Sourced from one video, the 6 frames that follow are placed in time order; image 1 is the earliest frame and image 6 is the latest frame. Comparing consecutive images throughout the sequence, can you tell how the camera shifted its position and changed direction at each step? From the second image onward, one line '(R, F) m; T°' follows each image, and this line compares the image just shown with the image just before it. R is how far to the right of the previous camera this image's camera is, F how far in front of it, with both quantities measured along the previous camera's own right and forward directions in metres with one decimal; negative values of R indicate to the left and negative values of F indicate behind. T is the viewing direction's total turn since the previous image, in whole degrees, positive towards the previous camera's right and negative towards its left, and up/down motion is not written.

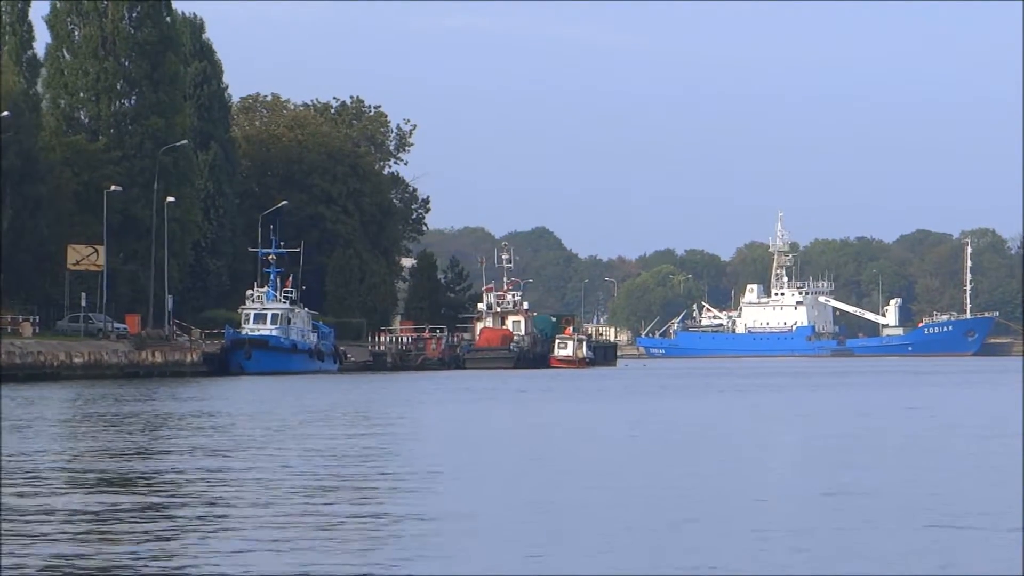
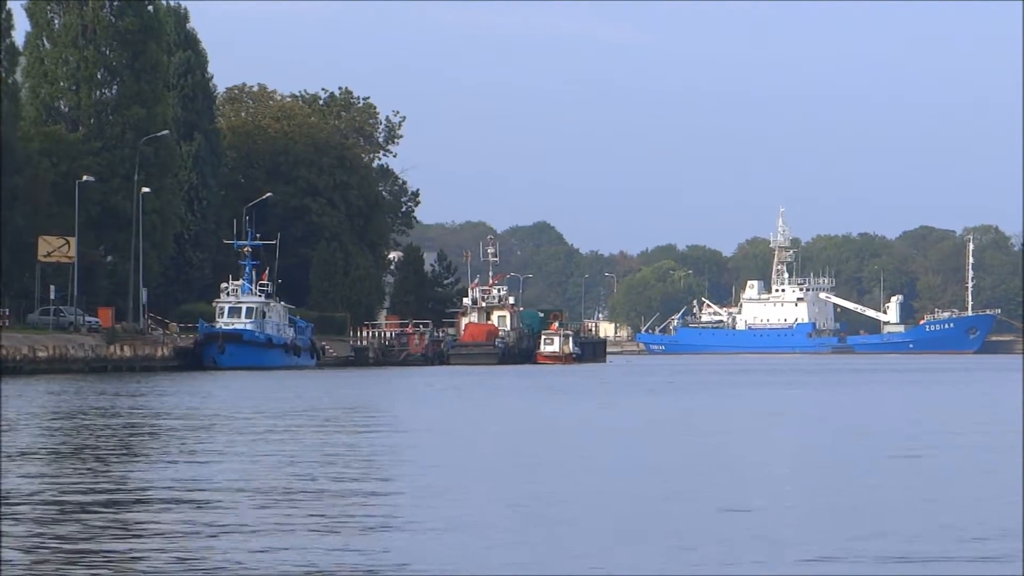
(+0.7, +1.0) m; 0°
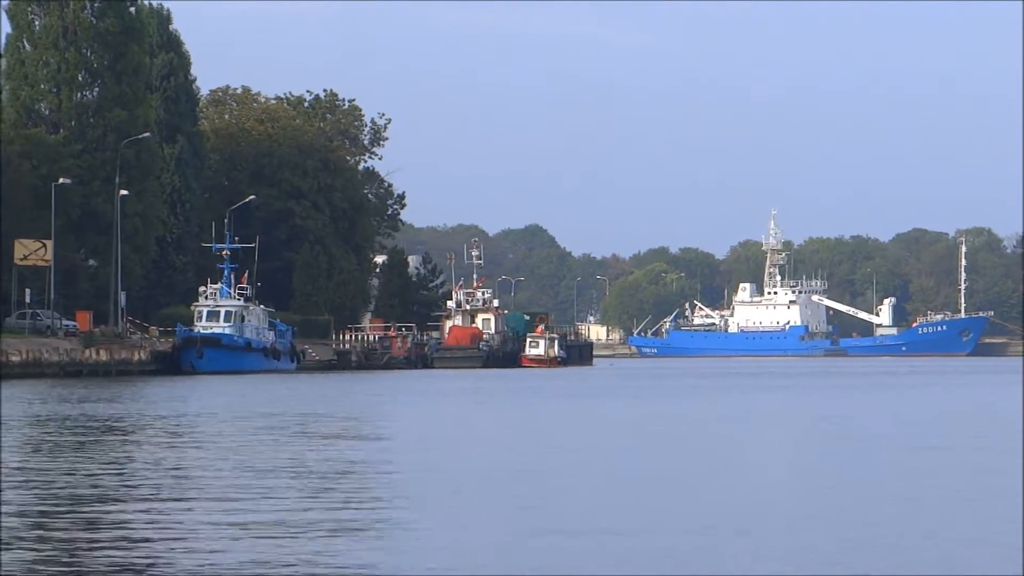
(+0.4, +0.4) m; 0°
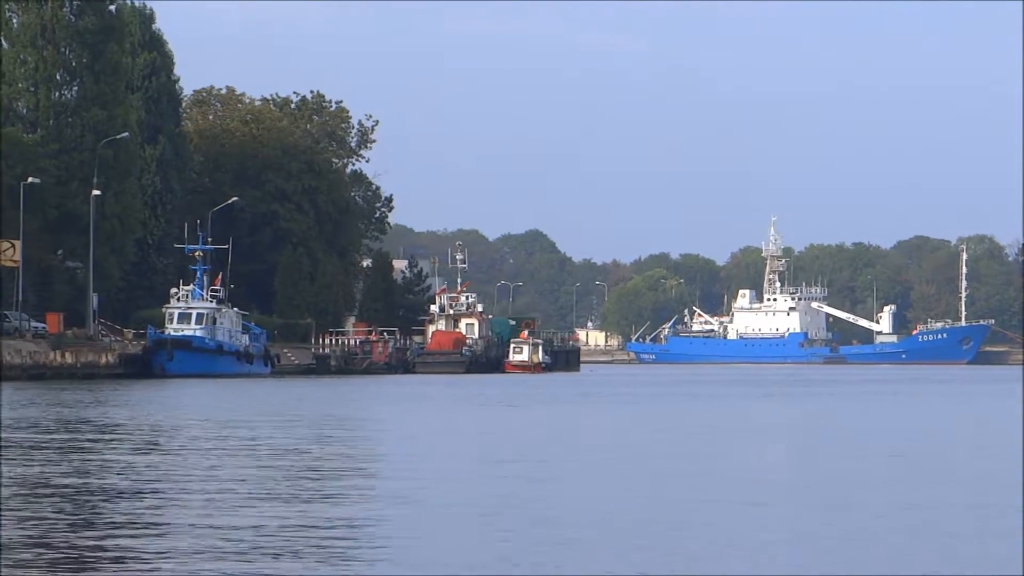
(+0.8, +1.0) m; 0°
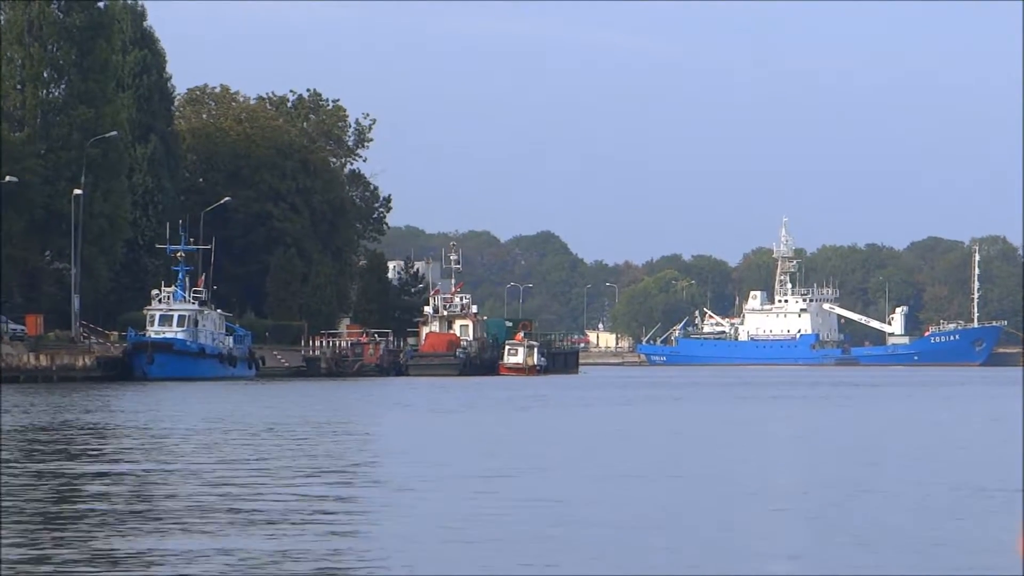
(+0.8, +1.1) m; -1°
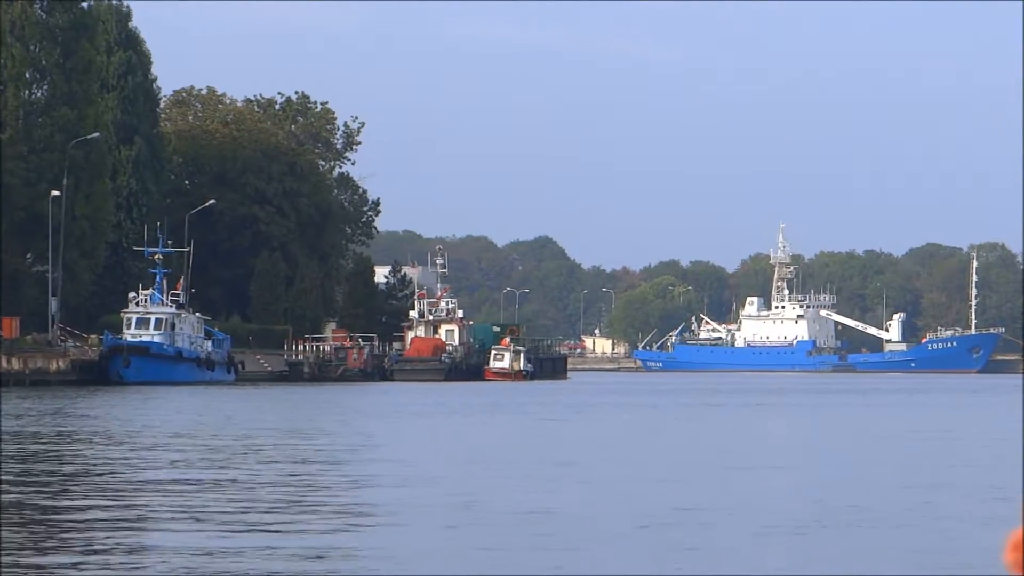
(+0.5, +0.6) m; 0°
